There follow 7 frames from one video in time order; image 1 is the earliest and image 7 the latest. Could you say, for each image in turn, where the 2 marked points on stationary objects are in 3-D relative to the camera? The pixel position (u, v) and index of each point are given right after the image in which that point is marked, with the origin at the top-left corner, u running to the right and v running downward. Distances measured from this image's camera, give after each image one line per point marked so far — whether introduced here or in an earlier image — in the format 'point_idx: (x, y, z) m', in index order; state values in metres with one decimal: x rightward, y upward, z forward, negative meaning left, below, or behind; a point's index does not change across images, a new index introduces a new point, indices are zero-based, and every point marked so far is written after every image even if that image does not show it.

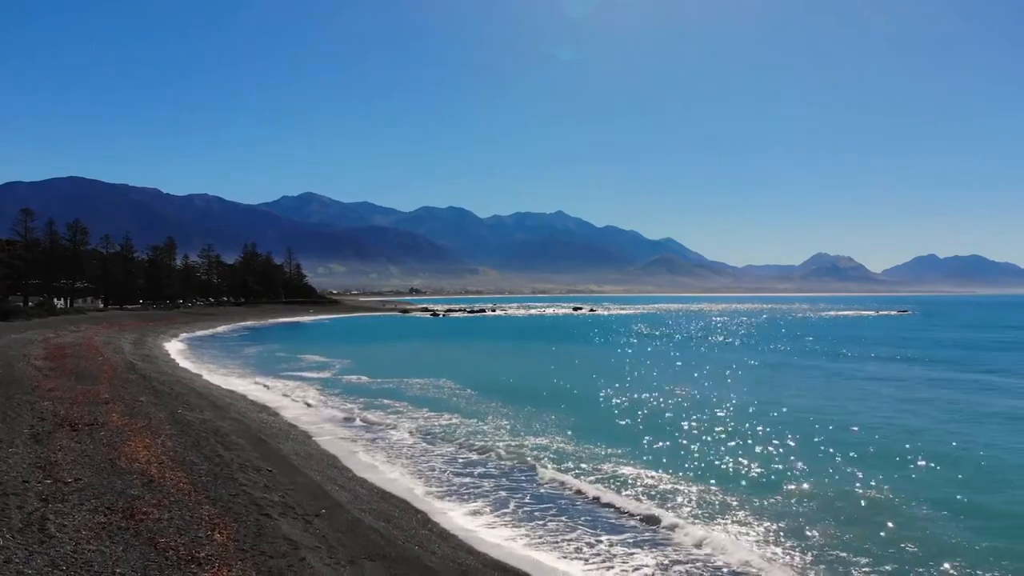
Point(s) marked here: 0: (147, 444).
0: (-6.8, -2.9, +12.1) m
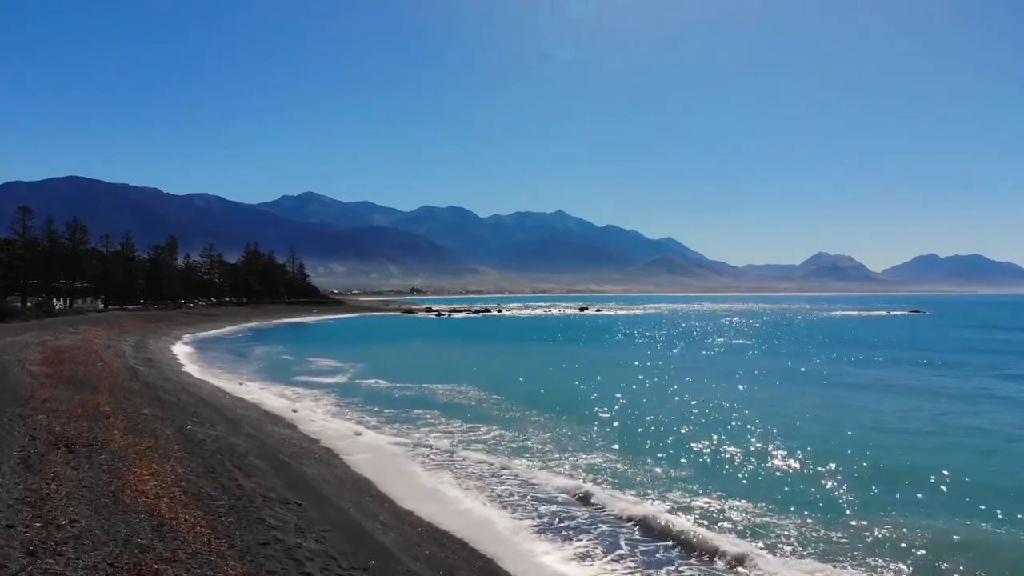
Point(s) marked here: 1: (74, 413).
0: (-5.7, -2.9, +10.5) m
1: (-10.2, -2.9, +15.2) m
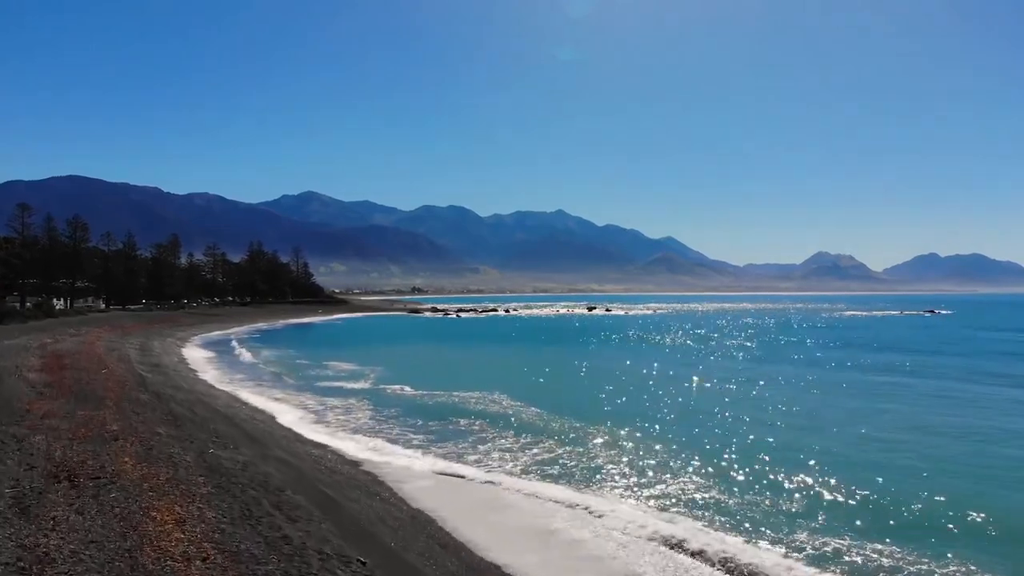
0: (-4.3, -2.9, +8.4) m
1: (-8.8, -2.9, +13.2) m
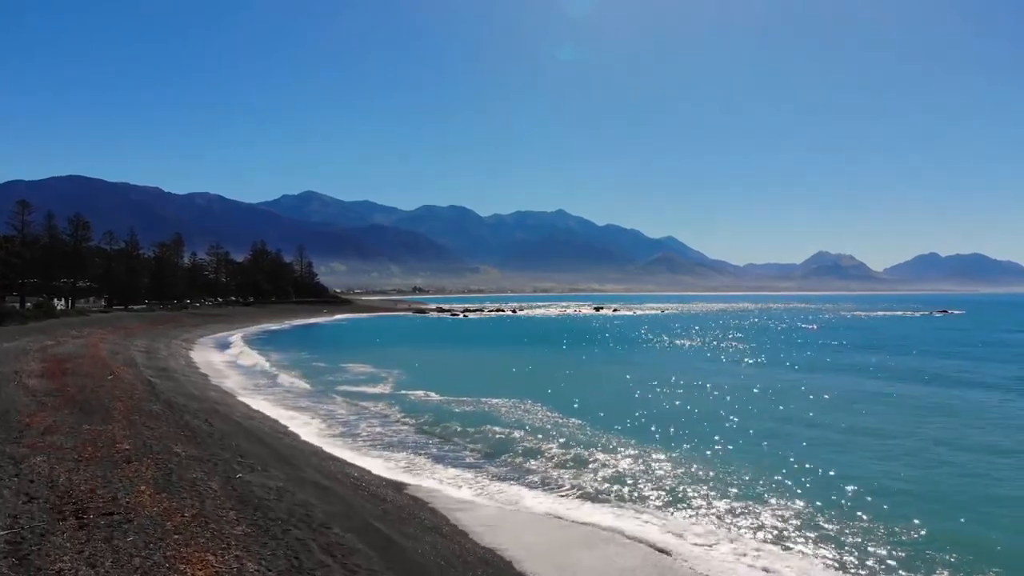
0: (-3.1, -2.9, +6.8) m
1: (-7.6, -2.9, +11.6) m
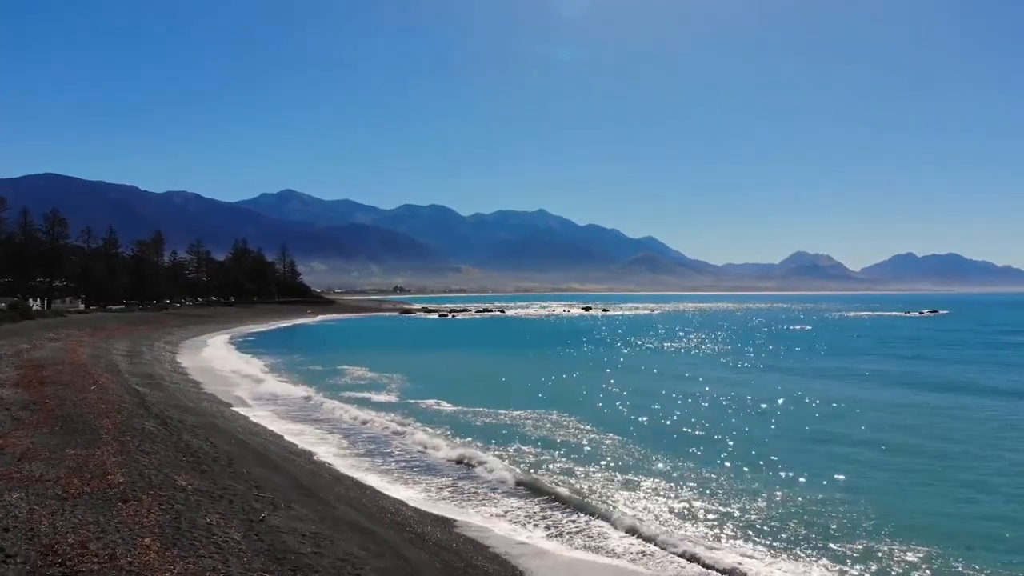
0: (-2.0, -3.0, +5.0) m
1: (-6.5, -3.0, +9.6) m
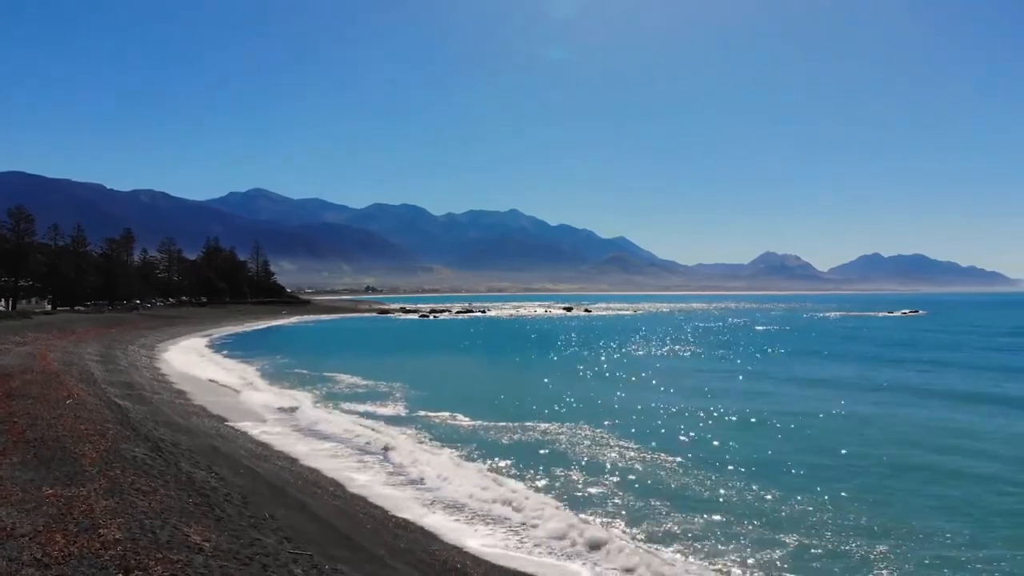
0: (-0.5, -3.0, +3.0) m
1: (-5.3, -3.0, +7.5) m
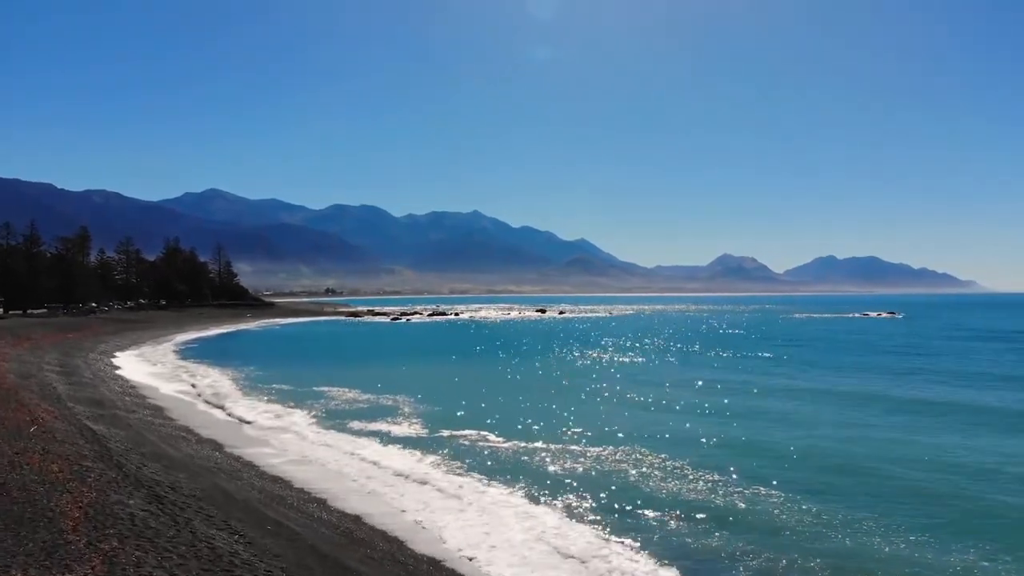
0: (+1.6, -3.1, +0.5) m
1: (-3.4, -3.1, +4.7) m
